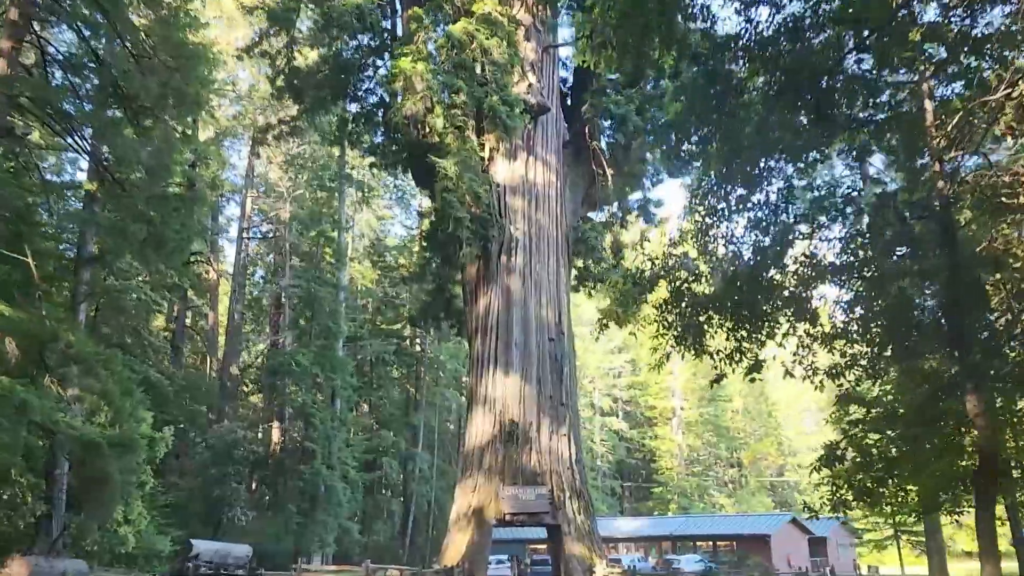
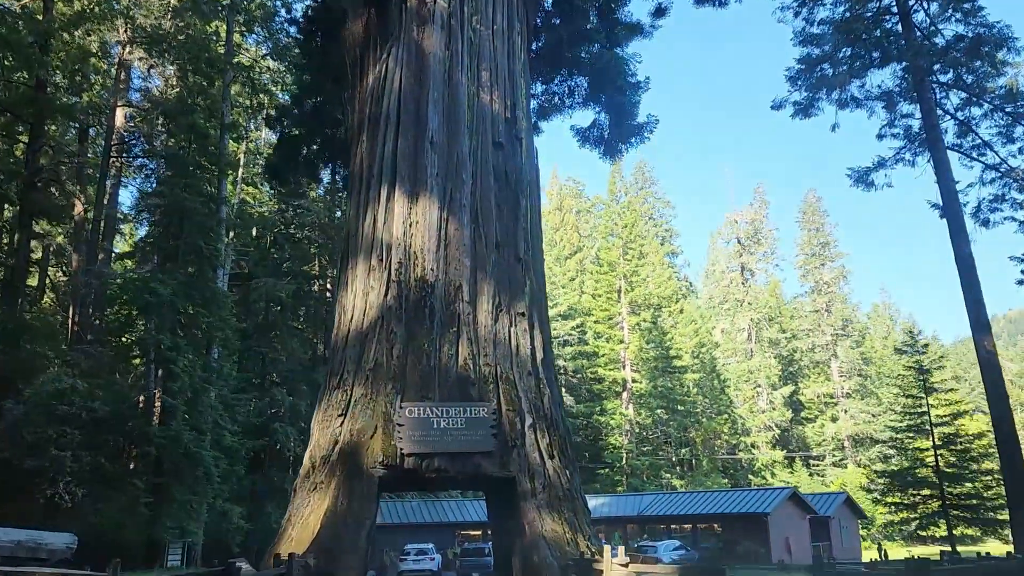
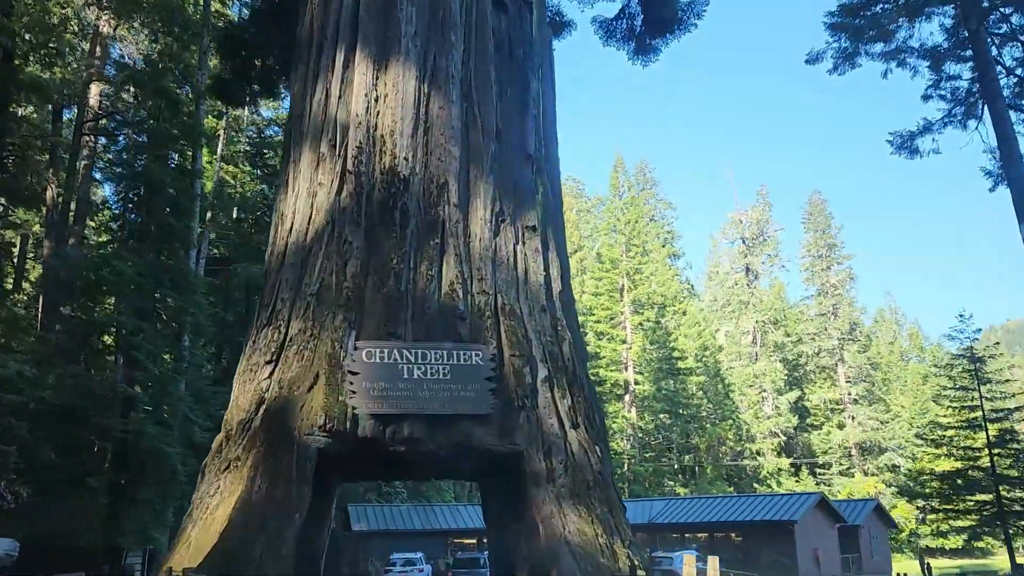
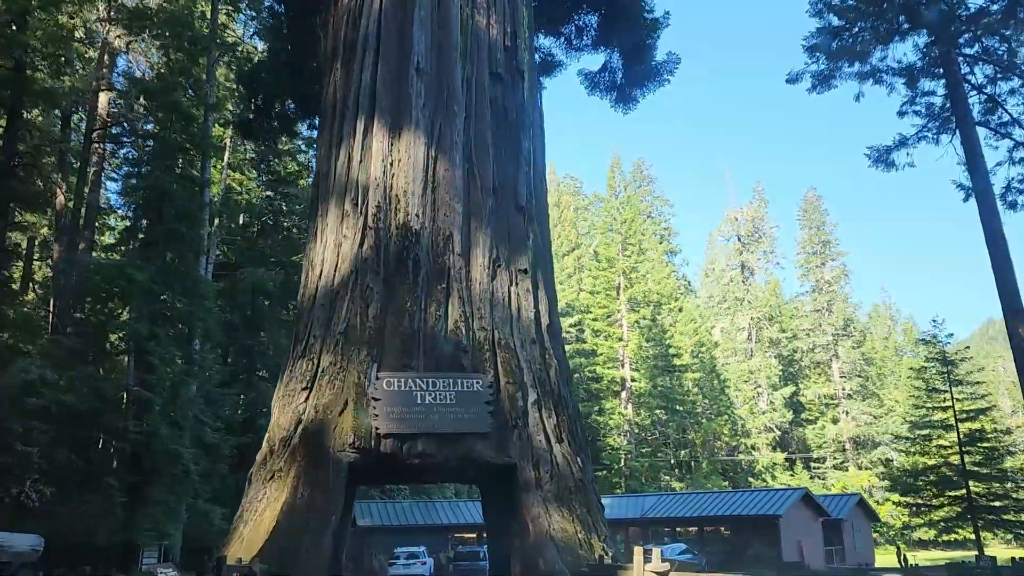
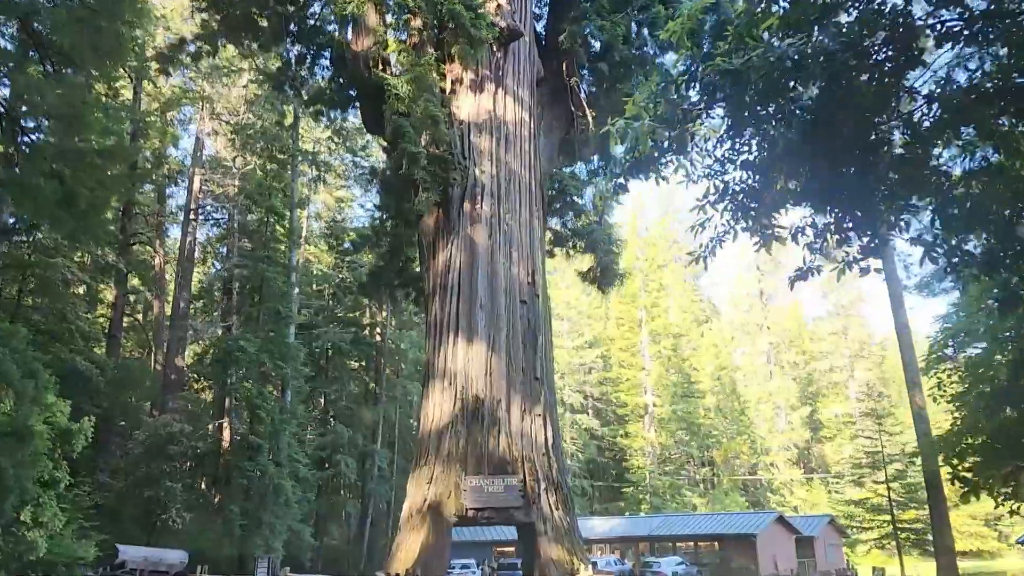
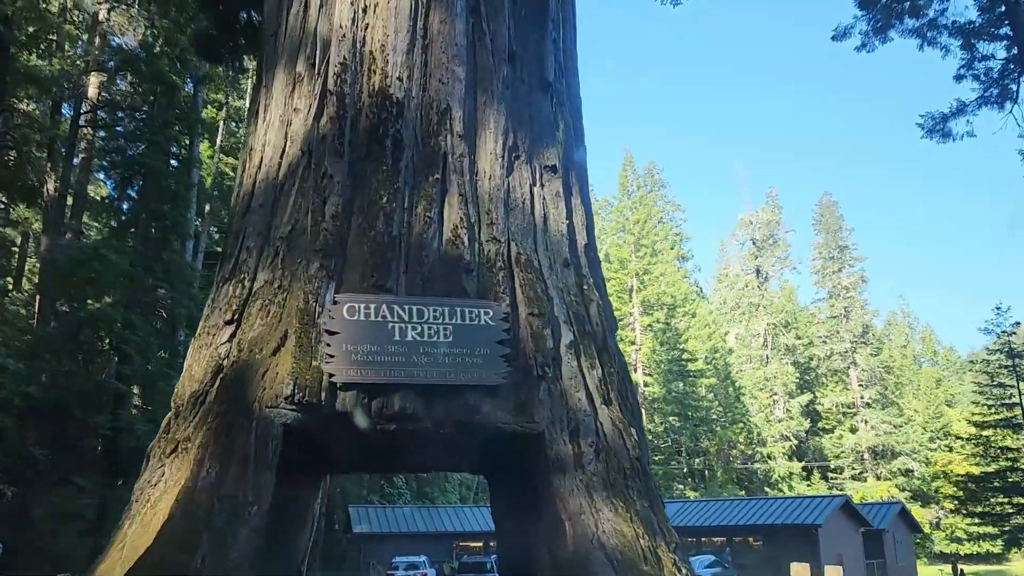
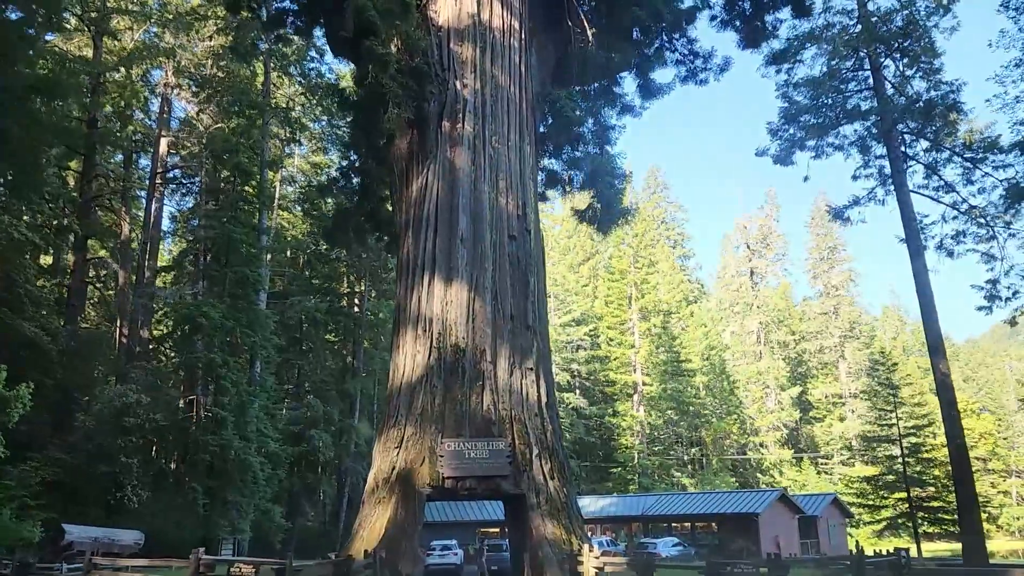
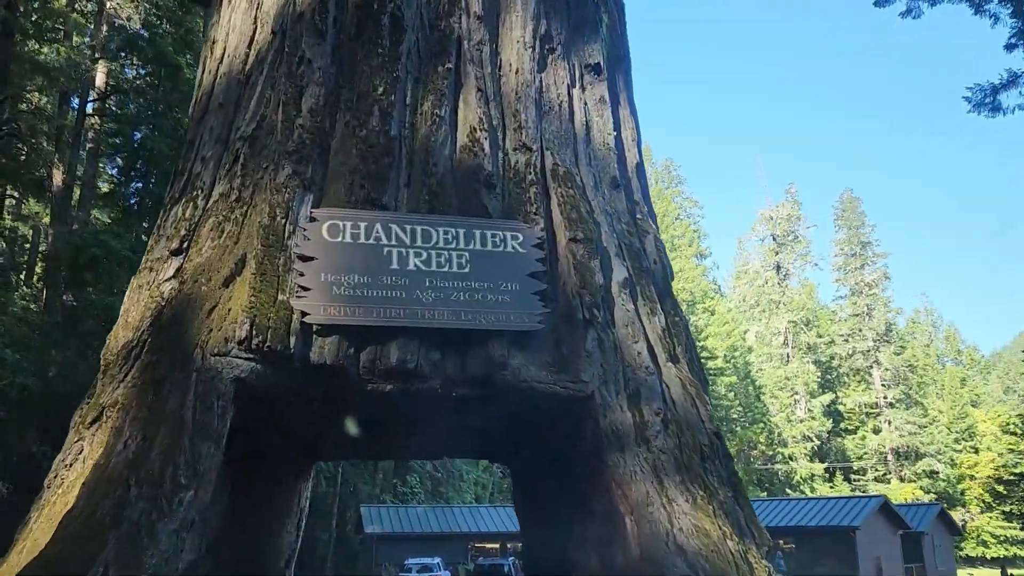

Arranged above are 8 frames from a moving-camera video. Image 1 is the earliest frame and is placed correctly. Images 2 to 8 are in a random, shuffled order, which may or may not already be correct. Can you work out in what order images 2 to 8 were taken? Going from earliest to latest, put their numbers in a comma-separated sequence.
5, 7, 2, 4, 3, 6, 8
